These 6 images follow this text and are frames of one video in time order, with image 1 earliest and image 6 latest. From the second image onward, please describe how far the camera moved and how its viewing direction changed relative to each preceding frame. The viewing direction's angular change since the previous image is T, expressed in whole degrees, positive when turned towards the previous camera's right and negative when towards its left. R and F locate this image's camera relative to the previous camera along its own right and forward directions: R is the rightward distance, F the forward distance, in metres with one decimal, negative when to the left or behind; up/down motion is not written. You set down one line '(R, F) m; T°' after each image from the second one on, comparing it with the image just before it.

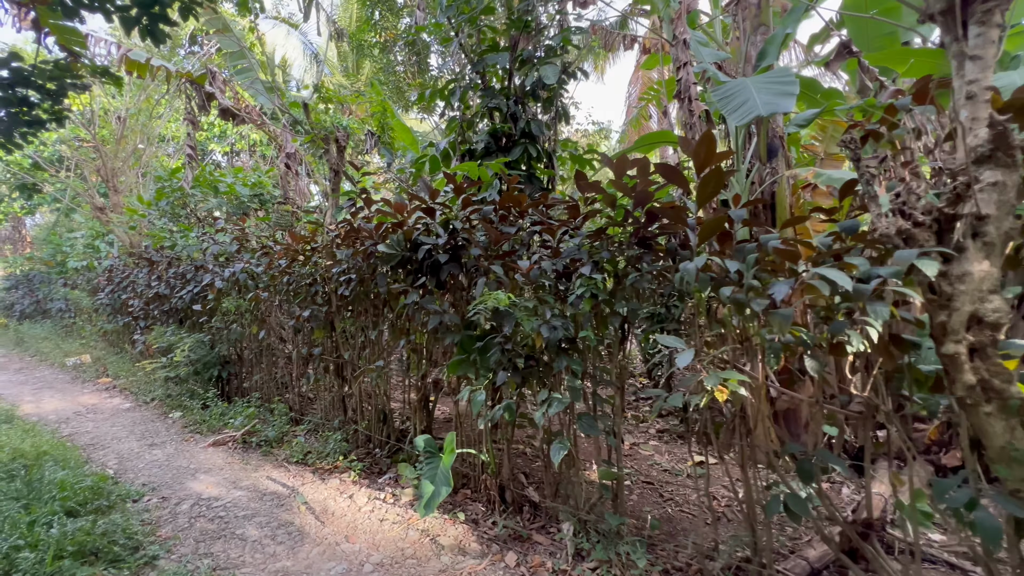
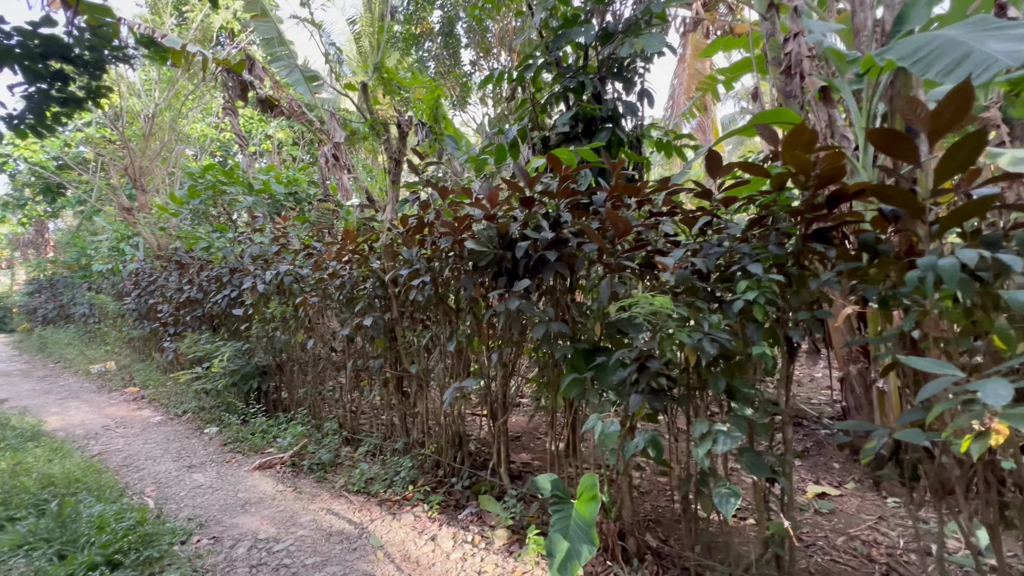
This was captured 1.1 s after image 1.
(-0.5, +0.4) m; -1°
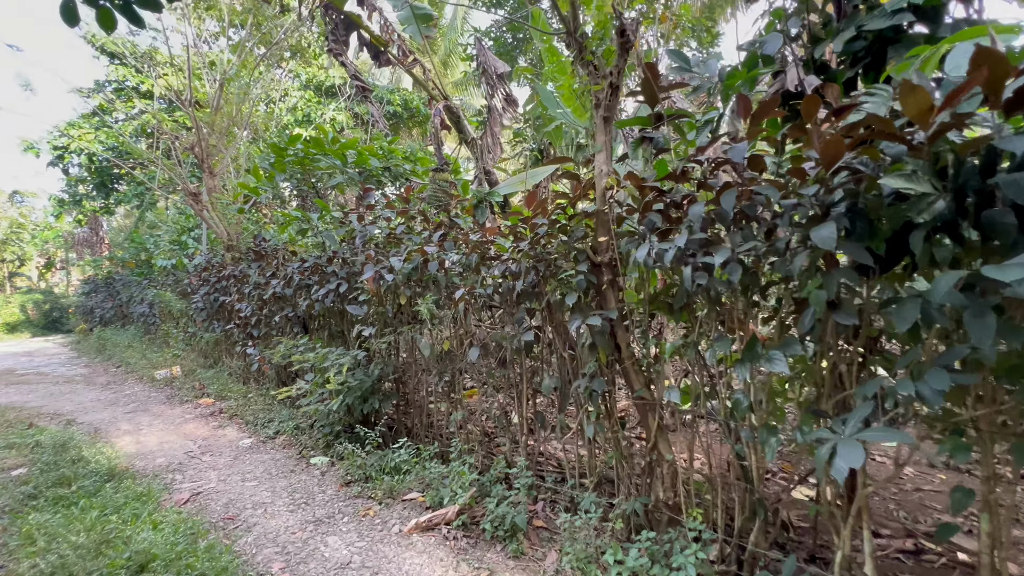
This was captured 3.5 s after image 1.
(-1.2, +1.0) m; -3°
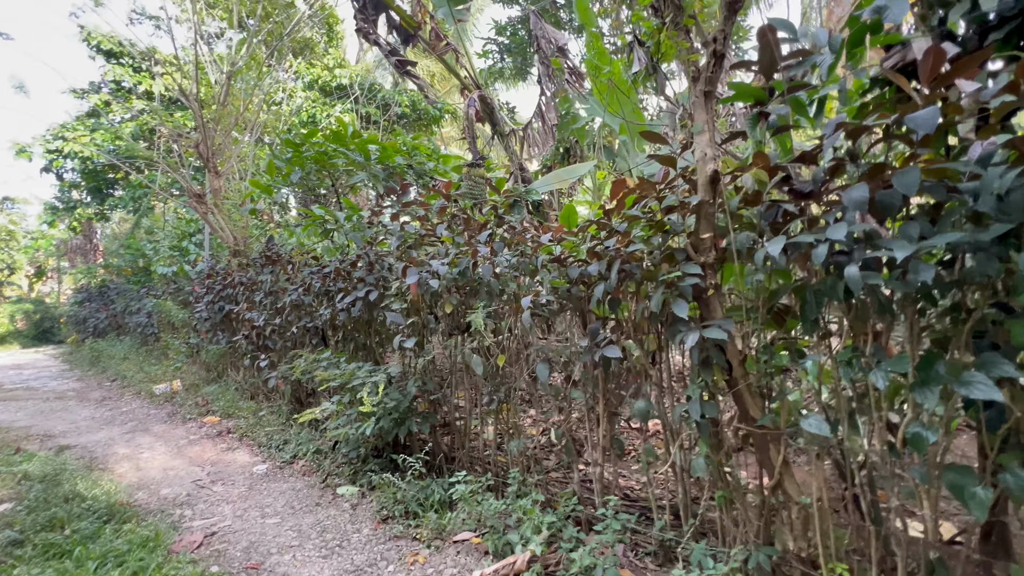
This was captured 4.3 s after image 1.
(-0.4, +0.4) m; +1°
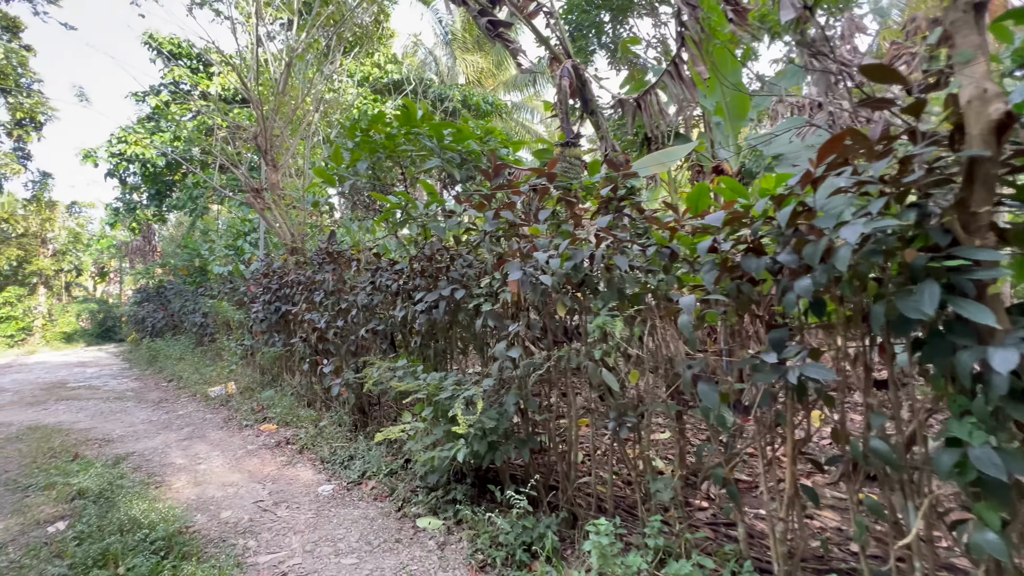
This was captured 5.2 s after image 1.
(-0.4, +0.5) m; -4°
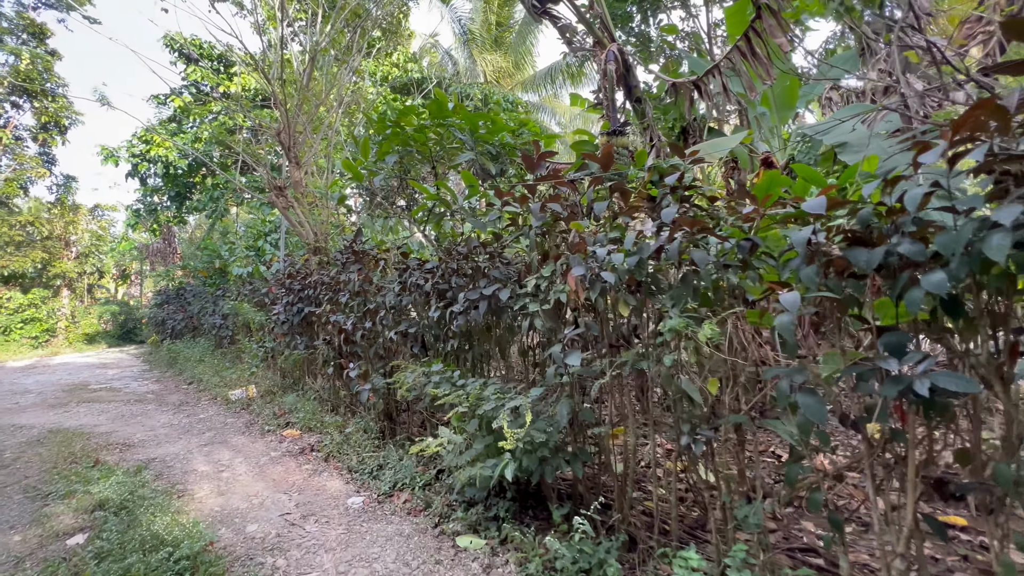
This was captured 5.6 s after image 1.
(-0.2, +0.2) m; -1°
